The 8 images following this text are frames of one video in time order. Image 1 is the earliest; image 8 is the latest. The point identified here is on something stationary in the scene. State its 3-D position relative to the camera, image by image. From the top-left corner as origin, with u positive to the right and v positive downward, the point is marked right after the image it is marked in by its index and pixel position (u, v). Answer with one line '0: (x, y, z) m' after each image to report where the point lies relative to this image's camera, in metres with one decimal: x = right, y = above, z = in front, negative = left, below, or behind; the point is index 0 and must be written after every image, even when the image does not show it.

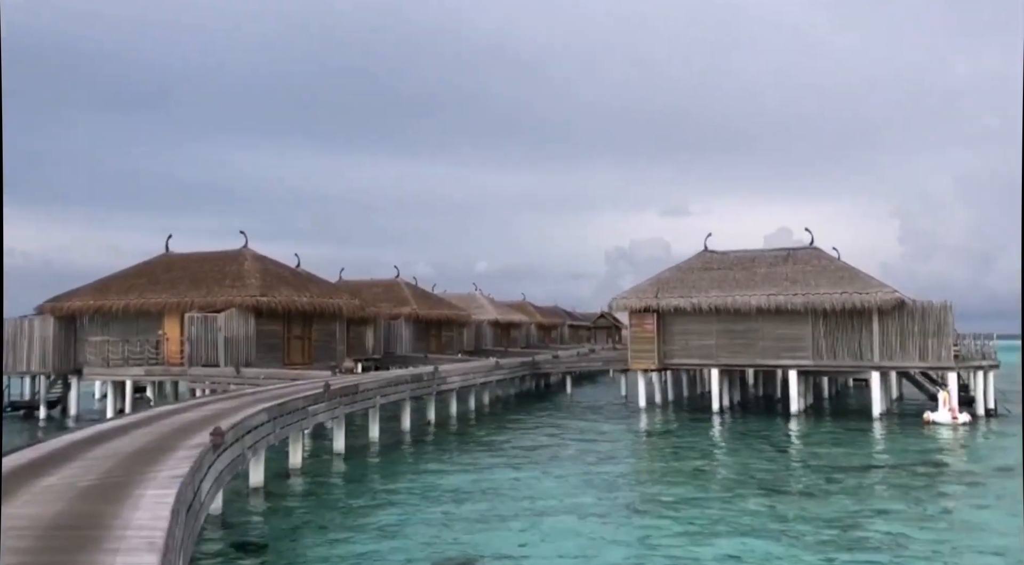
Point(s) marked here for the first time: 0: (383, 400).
0: (-2.4, -2.2, +15.8) m
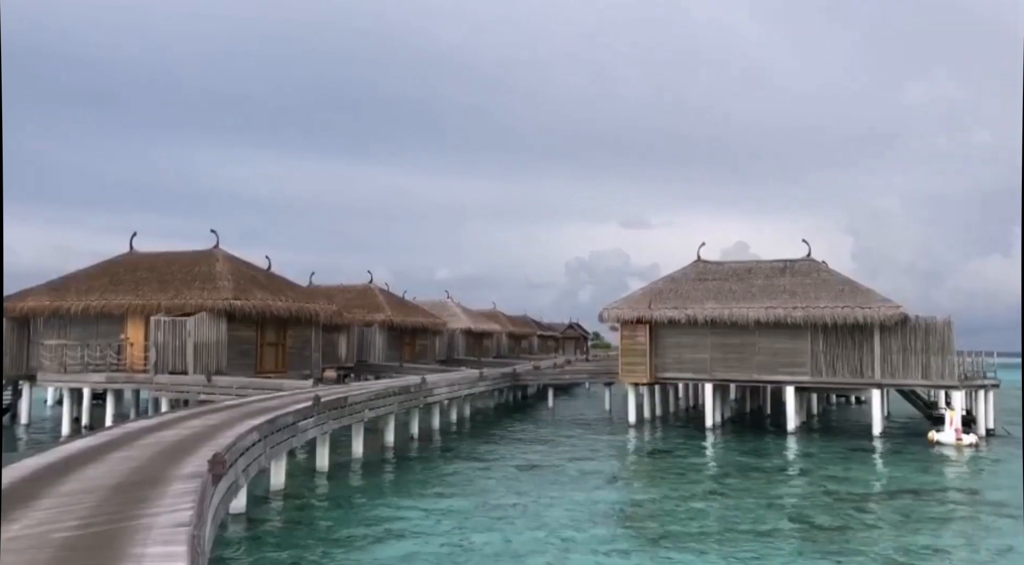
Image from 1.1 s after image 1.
0: (-2.4, -2.2, +14.6) m
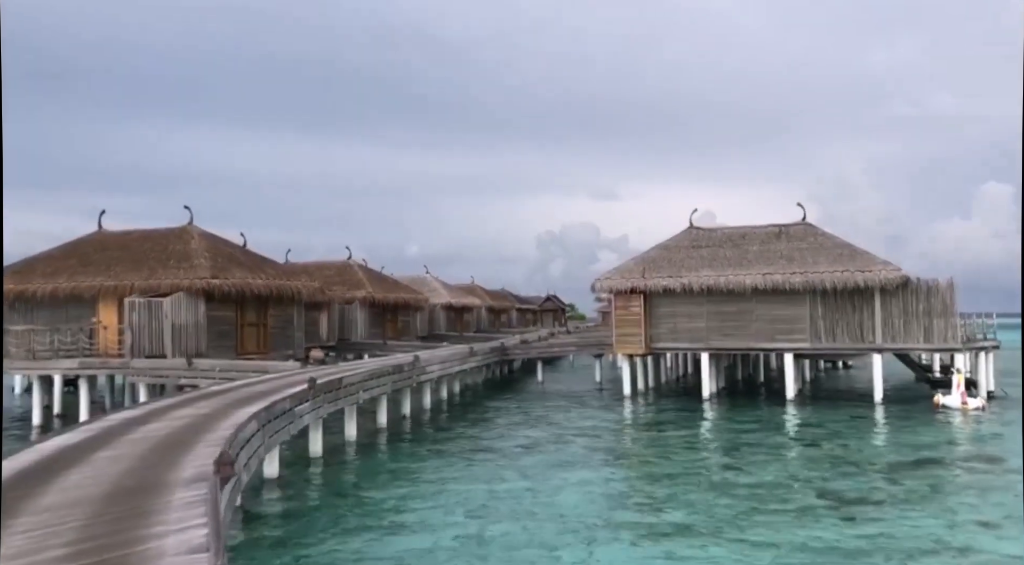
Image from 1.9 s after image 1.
0: (-2.4, -1.8, +13.8) m
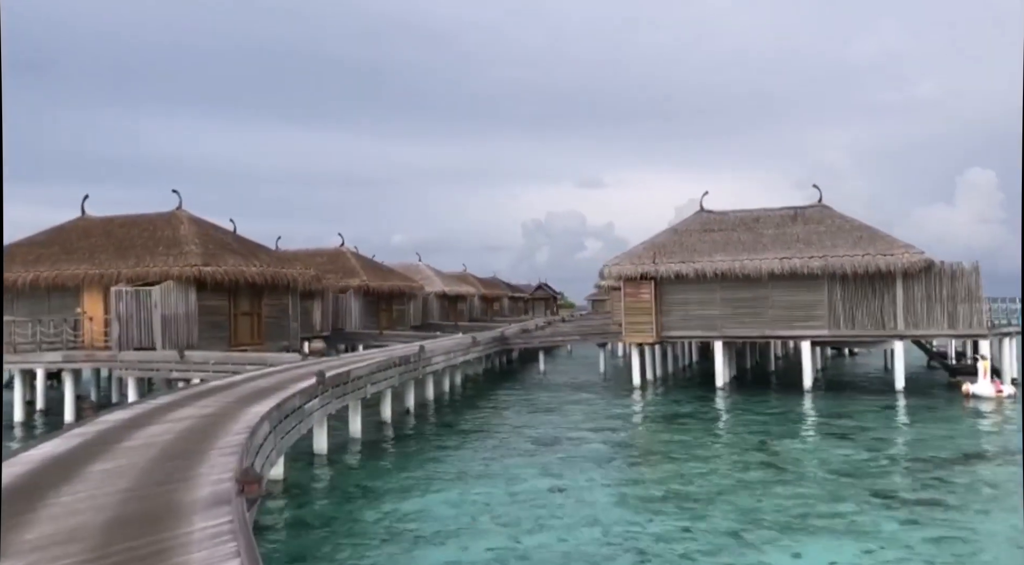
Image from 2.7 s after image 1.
0: (-2.1, -1.6, +12.9) m
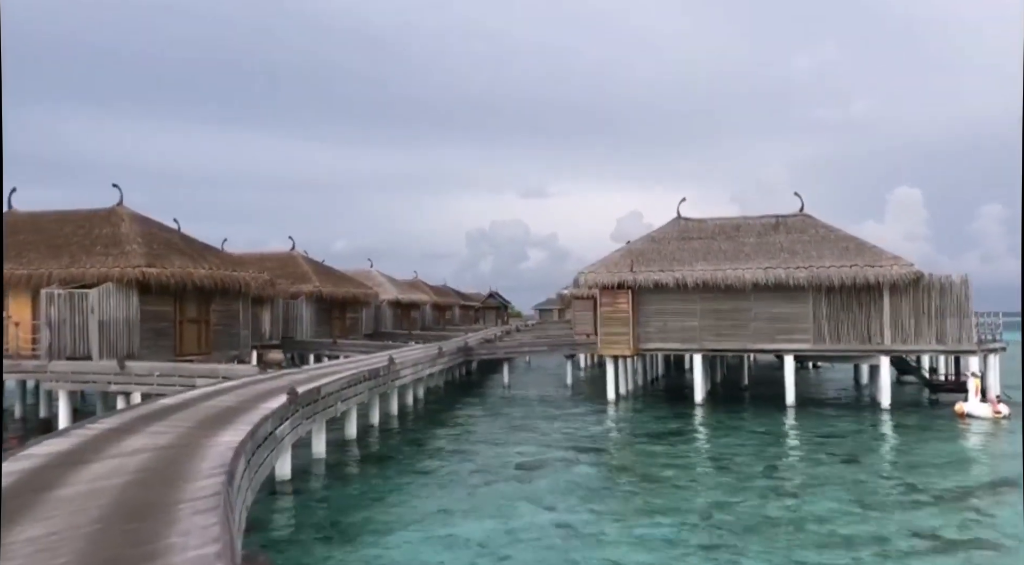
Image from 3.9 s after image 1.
0: (-2.3, -1.7, +11.5) m
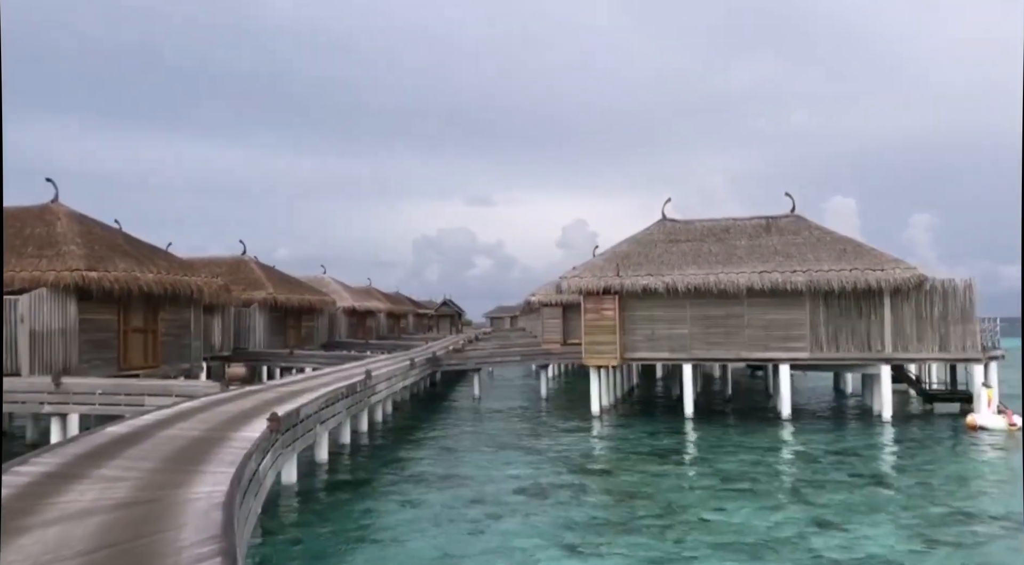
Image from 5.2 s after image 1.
0: (-2.2, -1.7, +10.0) m
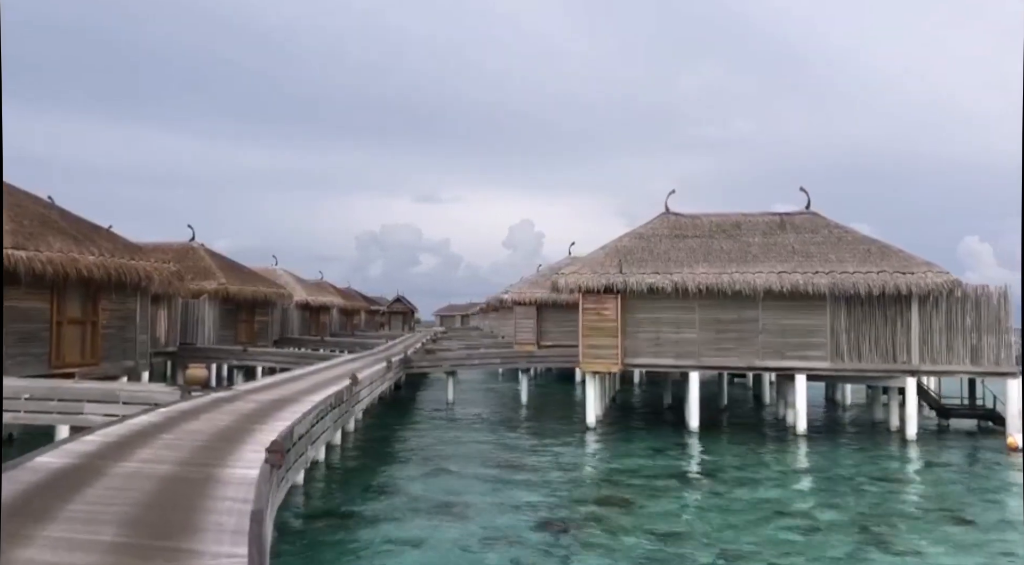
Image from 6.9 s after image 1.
0: (-1.8, -1.6, +7.9) m
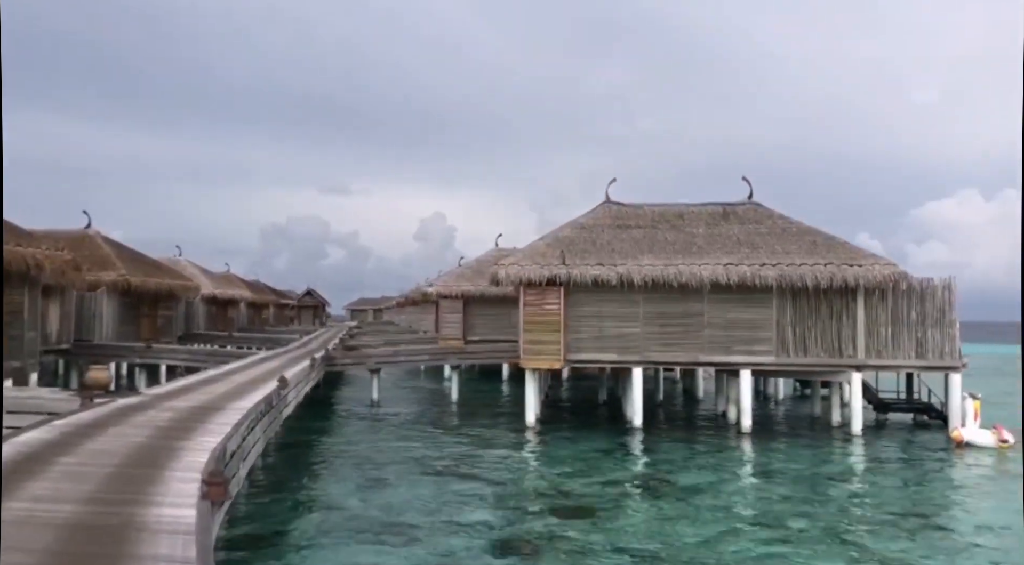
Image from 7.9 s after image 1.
0: (-2.1, -1.5, +6.7) m
